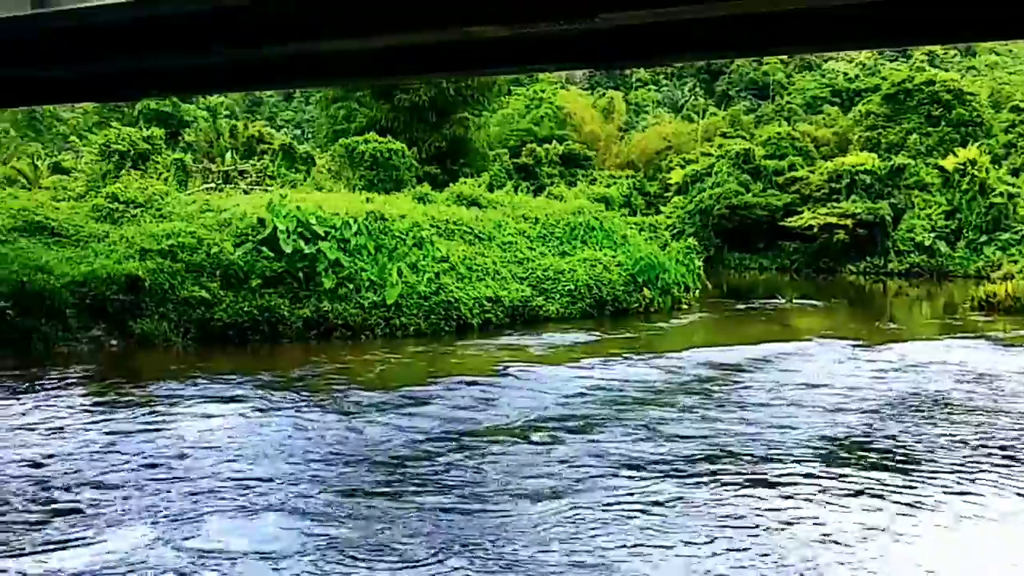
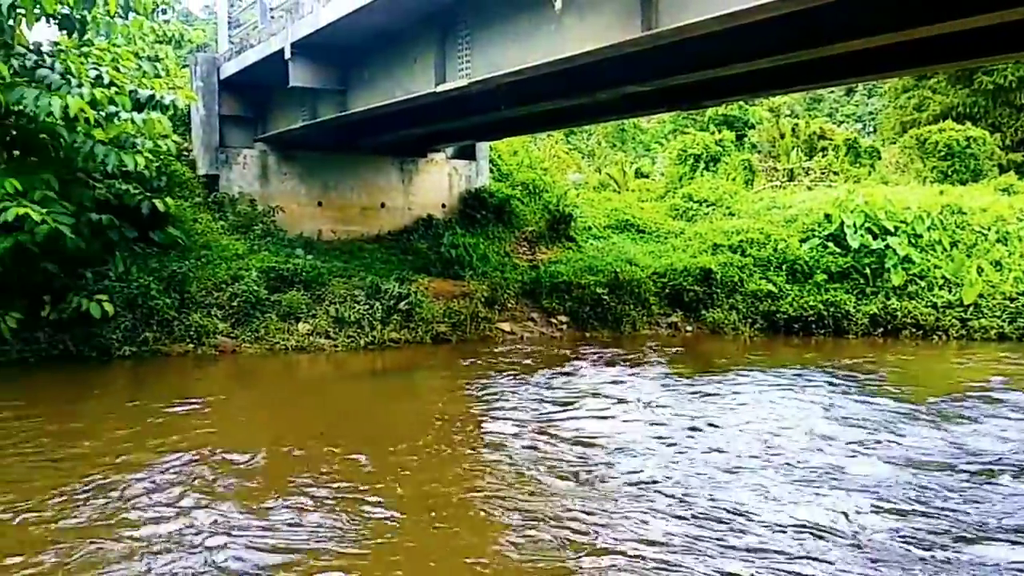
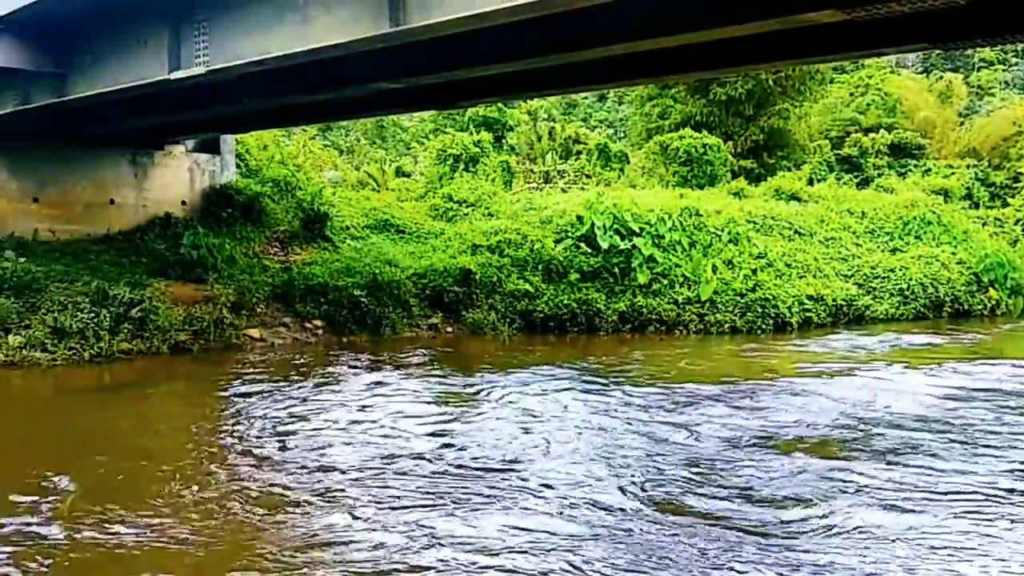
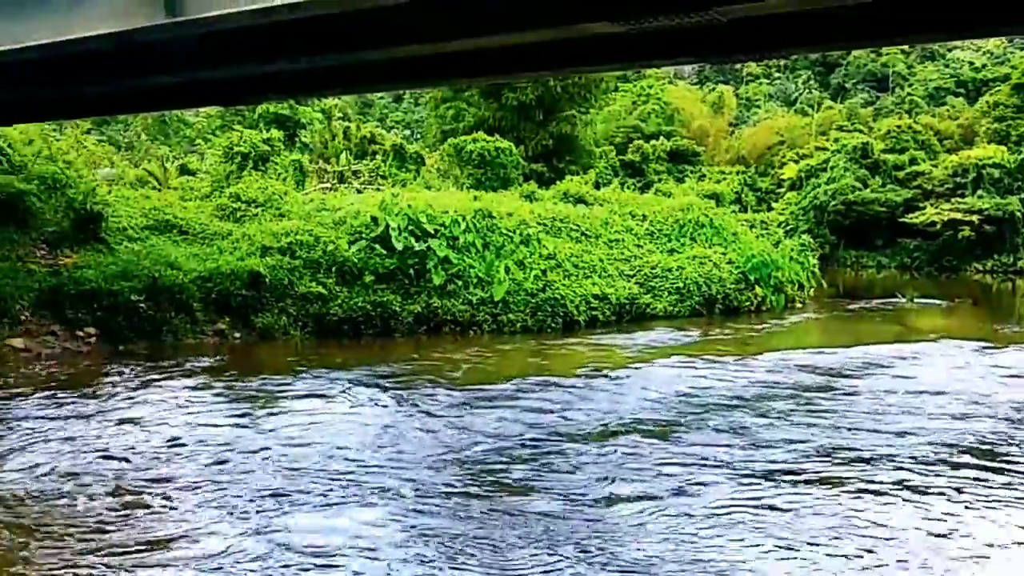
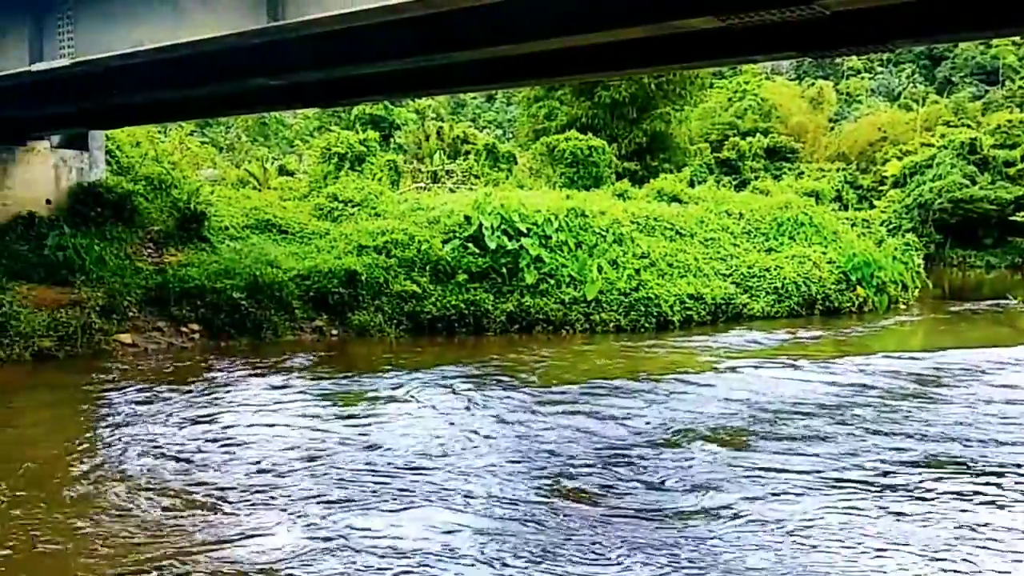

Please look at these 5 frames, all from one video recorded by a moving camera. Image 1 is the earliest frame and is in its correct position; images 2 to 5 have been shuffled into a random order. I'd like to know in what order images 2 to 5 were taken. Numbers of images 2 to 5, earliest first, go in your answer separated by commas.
4, 5, 3, 2
